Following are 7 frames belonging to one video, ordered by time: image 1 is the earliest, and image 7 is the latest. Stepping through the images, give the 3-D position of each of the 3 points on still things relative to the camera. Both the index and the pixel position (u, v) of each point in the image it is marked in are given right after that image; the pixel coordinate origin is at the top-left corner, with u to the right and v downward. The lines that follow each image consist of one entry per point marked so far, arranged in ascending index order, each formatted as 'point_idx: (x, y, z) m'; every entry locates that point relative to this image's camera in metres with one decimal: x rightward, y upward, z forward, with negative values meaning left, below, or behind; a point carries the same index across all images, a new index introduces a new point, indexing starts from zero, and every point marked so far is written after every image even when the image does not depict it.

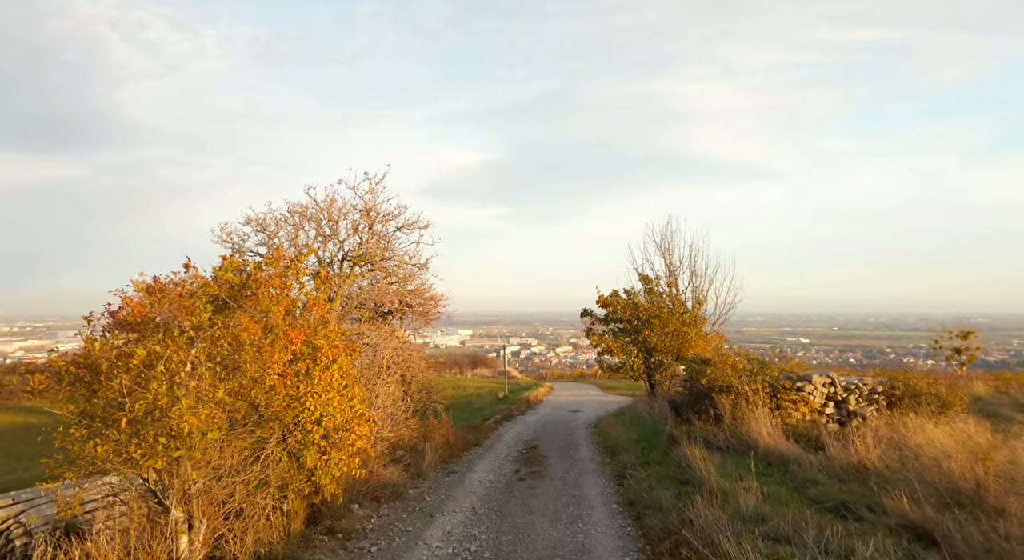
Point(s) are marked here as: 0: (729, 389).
0: (+3.9, -2.0, +11.7) m
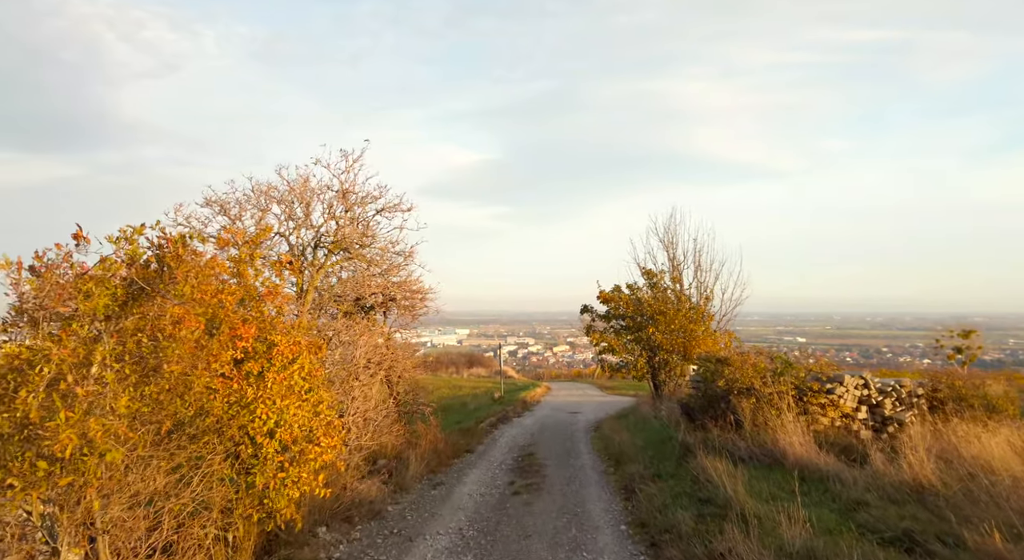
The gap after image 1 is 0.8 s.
0: (+3.8, -1.8, +10.4) m
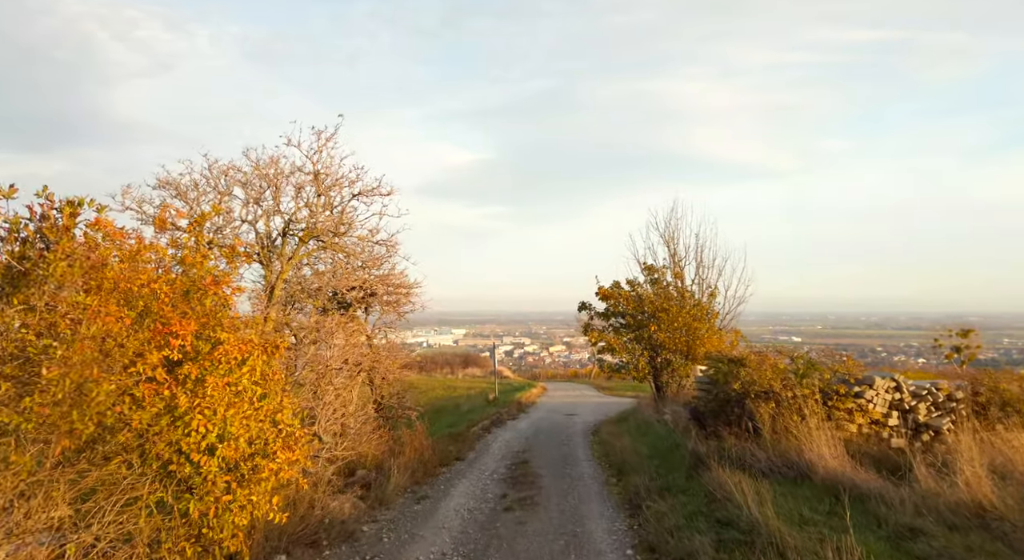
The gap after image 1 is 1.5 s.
0: (+3.7, -1.7, +9.4) m
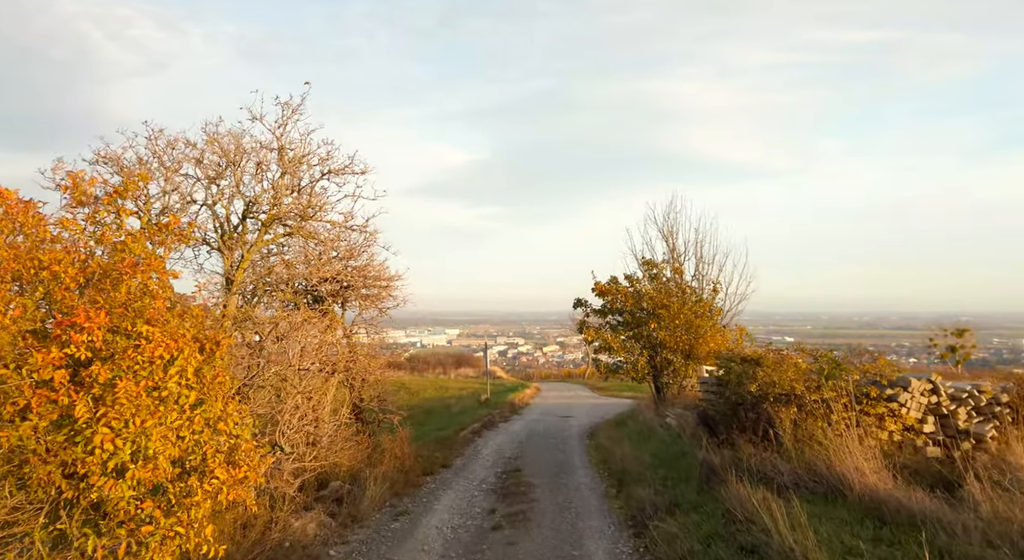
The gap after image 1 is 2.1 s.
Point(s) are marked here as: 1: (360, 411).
0: (+3.5, -1.5, +8.3) m
1: (-3.0, -2.5, +12.6) m
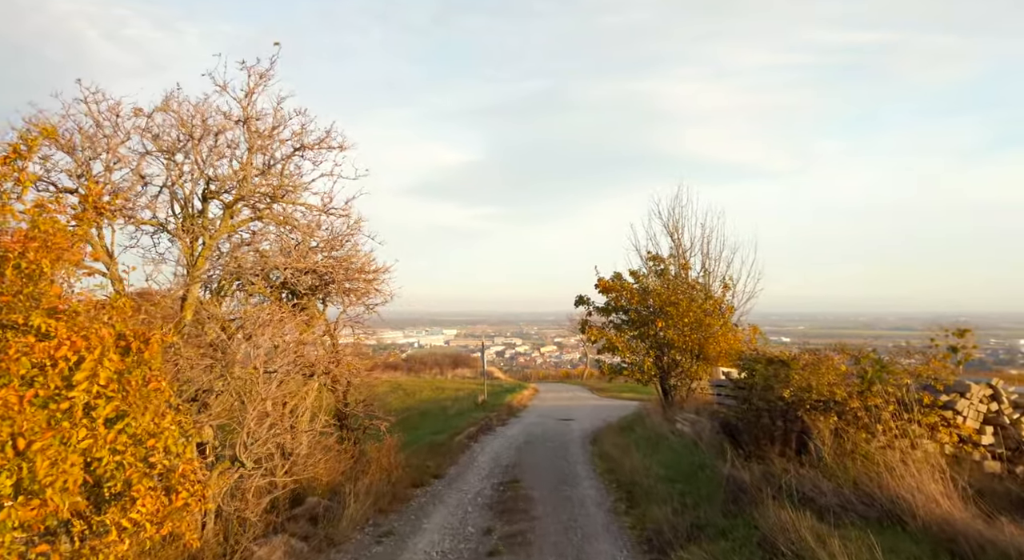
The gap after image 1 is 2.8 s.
0: (+3.5, -1.4, +7.3) m
1: (-3.0, -2.4, +11.6) m
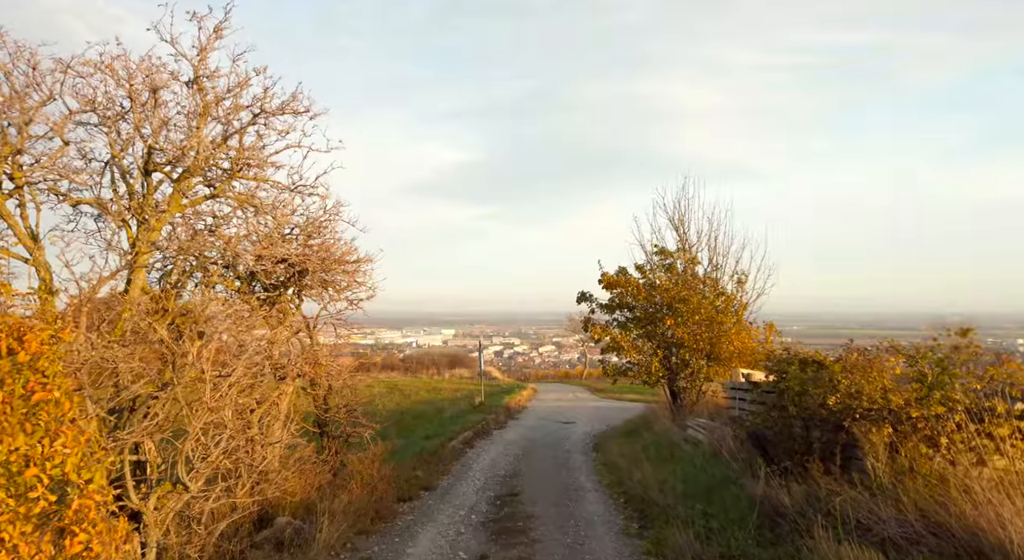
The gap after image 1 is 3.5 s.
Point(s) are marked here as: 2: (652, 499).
0: (+3.5, -1.3, +6.2) m
1: (-3.1, -2.3, +10.5) m
2: (+1.9, -2.9, +8.7) m
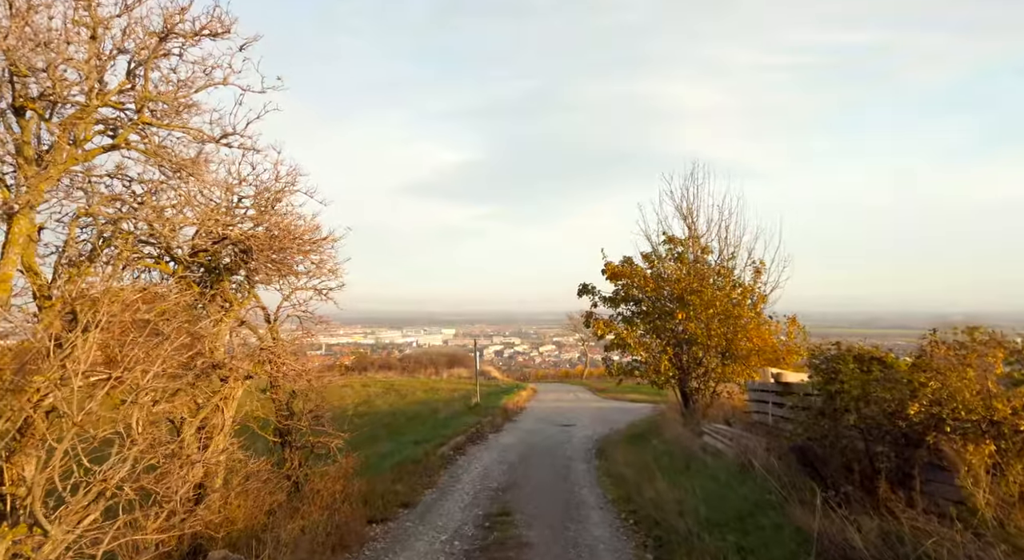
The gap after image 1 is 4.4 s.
0: (+3.4, -1.1, +4.7) m
1: (-3.2, -2.1, +9.0) m
2: (+1.7, -2.7, +7.3) m
